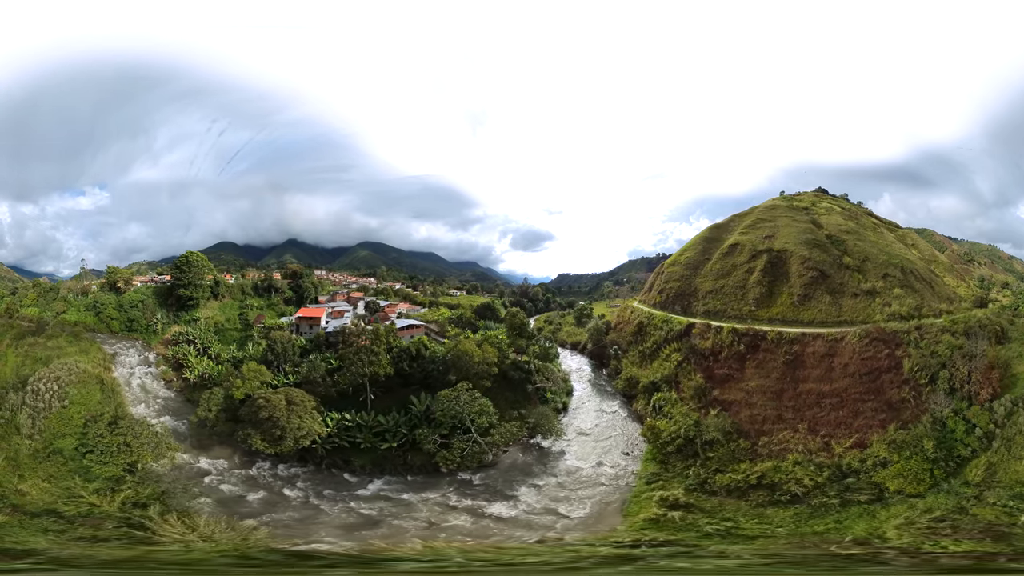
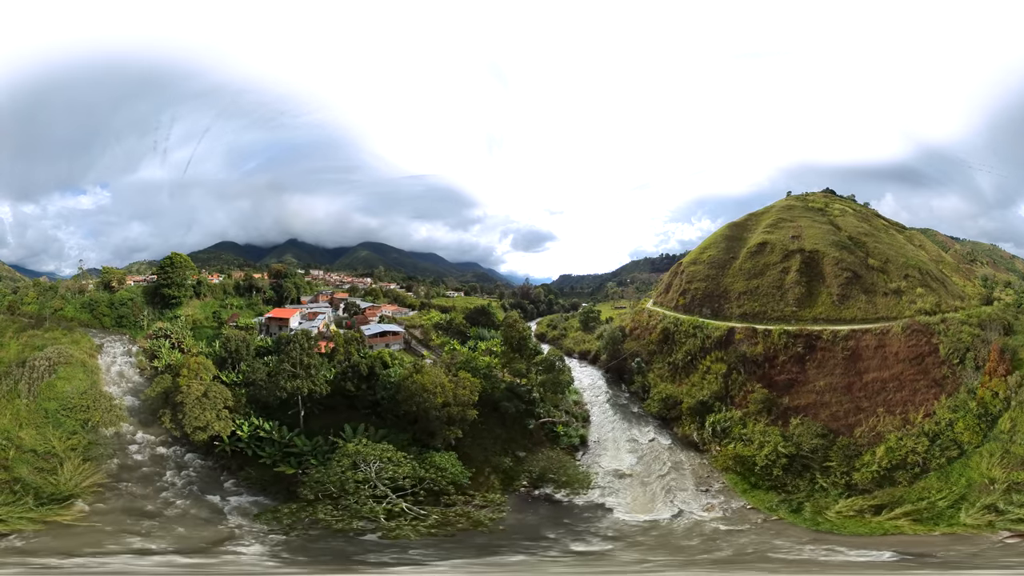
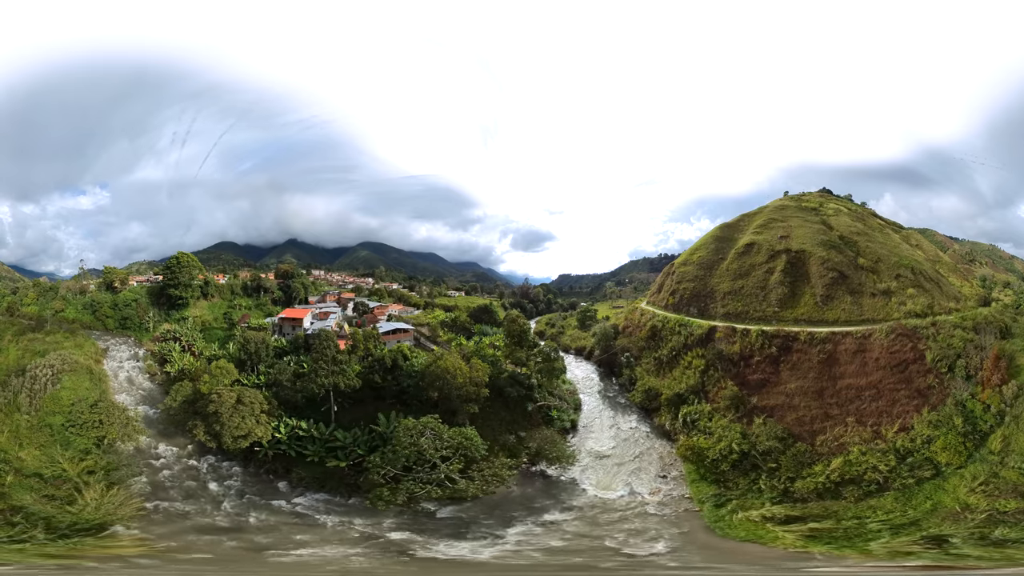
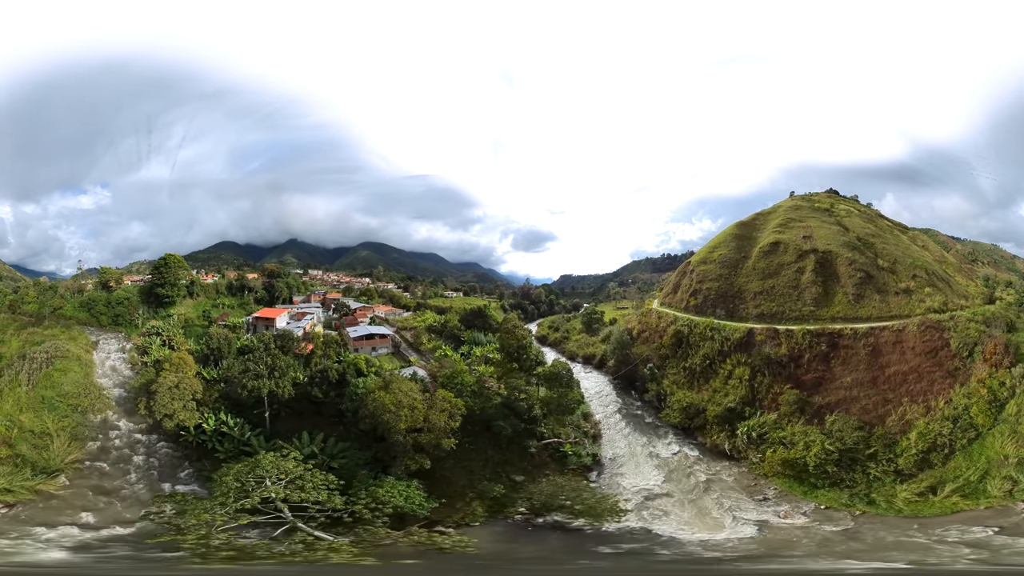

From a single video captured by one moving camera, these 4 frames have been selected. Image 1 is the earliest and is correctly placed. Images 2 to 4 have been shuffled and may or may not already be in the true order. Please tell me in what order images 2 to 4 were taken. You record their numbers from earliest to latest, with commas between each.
3, 2, 4
